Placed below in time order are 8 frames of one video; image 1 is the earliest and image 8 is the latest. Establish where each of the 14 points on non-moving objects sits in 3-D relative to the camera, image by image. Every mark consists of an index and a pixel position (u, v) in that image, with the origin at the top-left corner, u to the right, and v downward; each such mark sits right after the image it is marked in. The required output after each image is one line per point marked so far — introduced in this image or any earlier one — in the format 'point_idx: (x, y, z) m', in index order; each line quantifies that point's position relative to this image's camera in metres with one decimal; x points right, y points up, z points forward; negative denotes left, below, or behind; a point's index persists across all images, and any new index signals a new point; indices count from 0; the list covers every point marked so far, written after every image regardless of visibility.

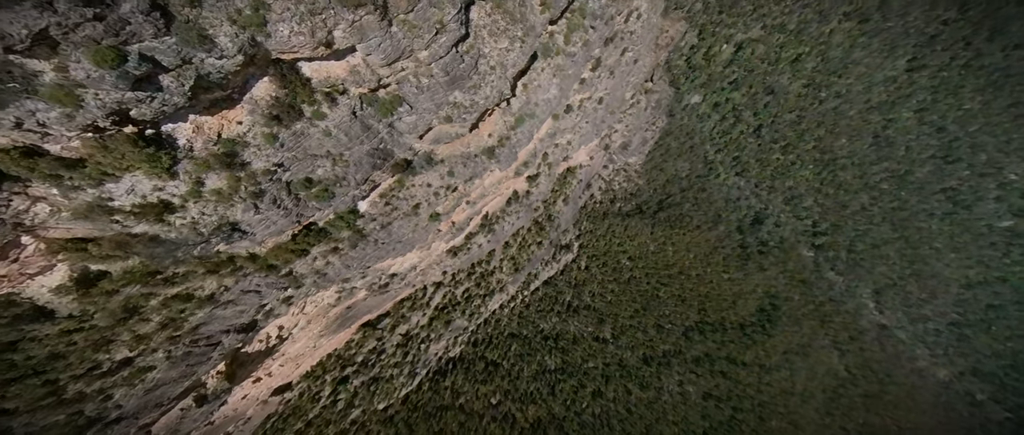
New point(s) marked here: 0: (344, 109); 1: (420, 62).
0: (-8.5, +5.5, +16.0) m
1: (-4.8, +7.7, +15.9) m
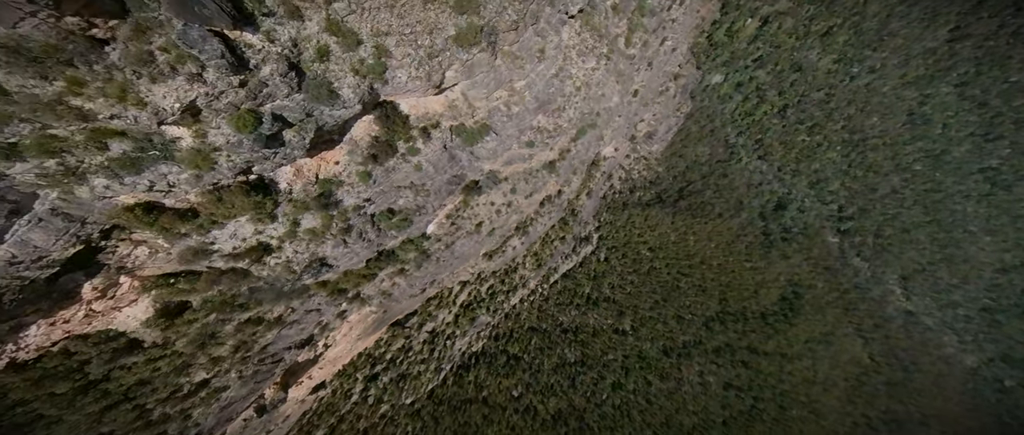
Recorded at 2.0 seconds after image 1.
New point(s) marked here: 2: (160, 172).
0: (-3.8, +3.6, +15.5) m
1: (-0.2, +6.0, +15.2) m
2: (-11.4, +1.5, +10.8) m
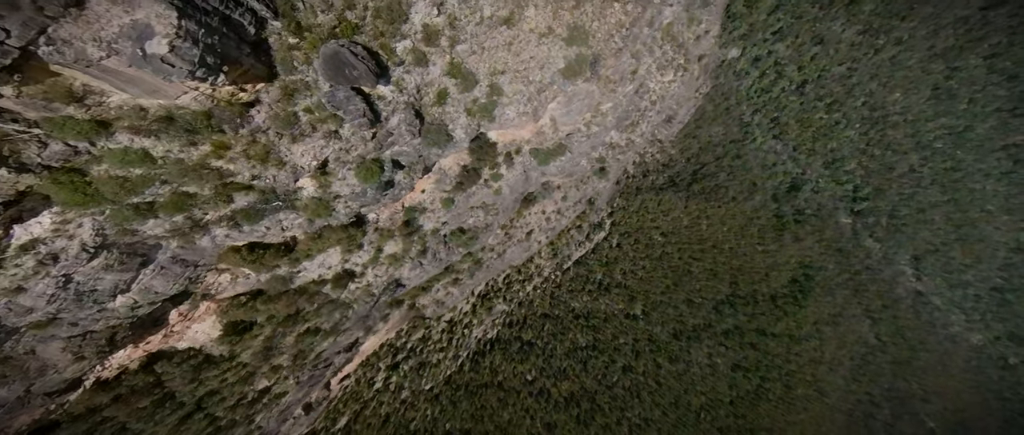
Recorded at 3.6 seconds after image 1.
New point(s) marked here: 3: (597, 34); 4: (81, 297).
0: (+0.1, +2.4, +15.2) m
1: (+3.7, +4.8, +14.8) m
2: (-7.5, 0.0, +10.8) m
3: (+2.9, +6.3, +11.4) m
4: (-12.7, -2.4, +9.8) m
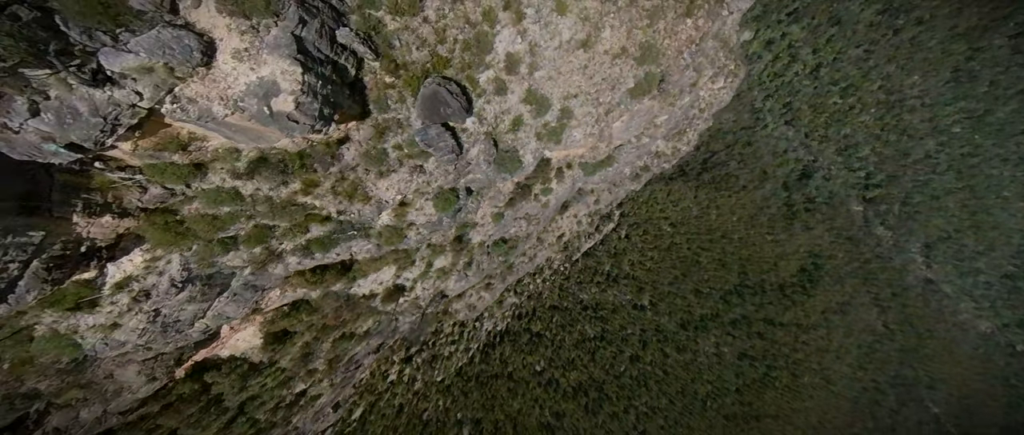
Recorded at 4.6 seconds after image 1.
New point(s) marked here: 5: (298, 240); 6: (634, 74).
0: (+2.5, +1.7, +15.1) m
1: (+6.0, +4.1, +14.5) m
2: (-5.2, -0.9, +10.8) m
3: (+5.2, +5.6, +11.1) m
4: (-10.4, -3.3, +9.9) m
5: (-6.6, -0.7, +10.1) m
6: (+4.0, +4.8, +10.9) m
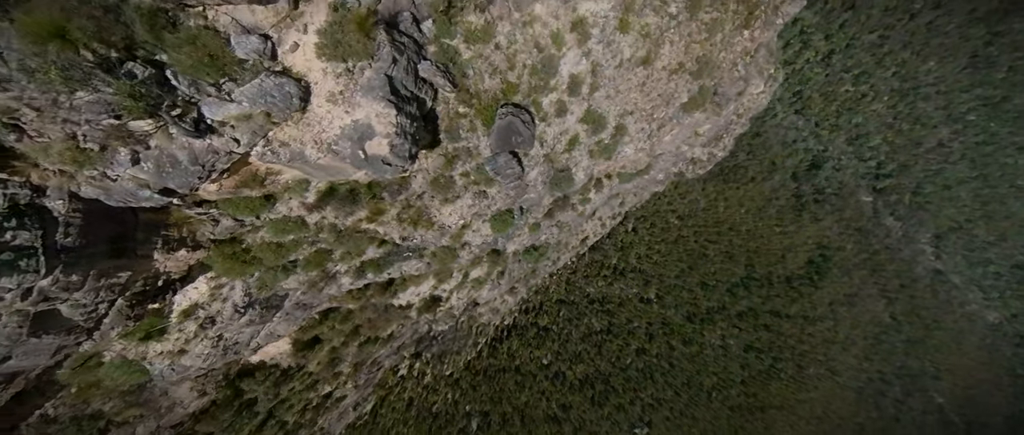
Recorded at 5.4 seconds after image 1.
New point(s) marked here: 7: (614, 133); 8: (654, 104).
0: (+4.2, +1.2, +14.9) m
1: (+7.8, +3.7, +14.2) m
2: (-3.5, -1.6, +10.7) m
3: (+6.9, +5.0, +10.8) m
4: (-8.7, -4.0, +10.0) m
5: (-4.9, -1.4, +10.1) m
6: (+5.7, +4.2, +10.6) m
7: (+3.1, +2.6, +10.3) m
8: (+4.5, +3.6, +10.4) m
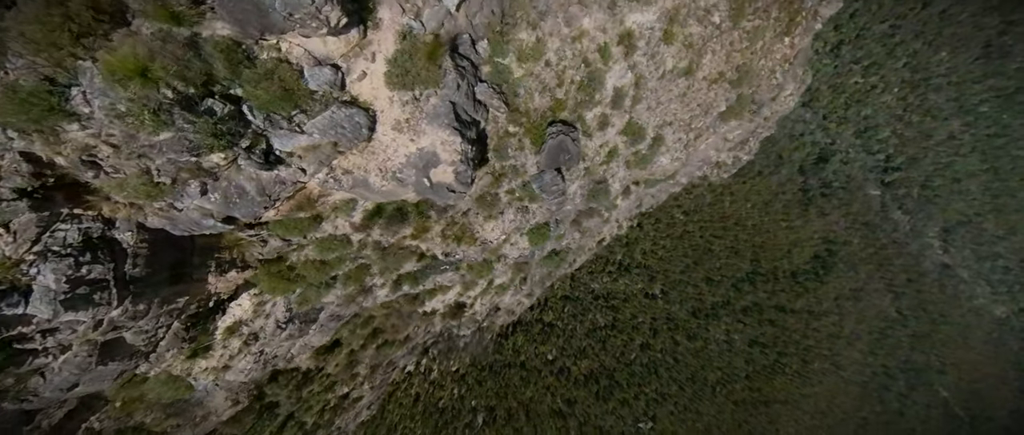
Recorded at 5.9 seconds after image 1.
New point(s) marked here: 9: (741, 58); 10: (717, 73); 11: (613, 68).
0: (+5.4, +0.9, +14.7) m
1: (+8.9, +3.4, +14.0) m
2: (-2.3, -2.0, +10.7) m
3: (+8.0, +4.7, +10.6) m
4: (-7.5, -4.5, +10.1) m
5: (-3.7, -1.8, +10.1) m
6: (+6.8, +3.8, +10.4) m
7: (+4.3, +2.3, +10.1) m
8: (+5.6, +3.2, +10.2) m
9: (+6.9, +4.8, +9.9) m
10: (+6.1, +4.3, +9.9) m
11: (+2.6, +3.9, +8.7) m
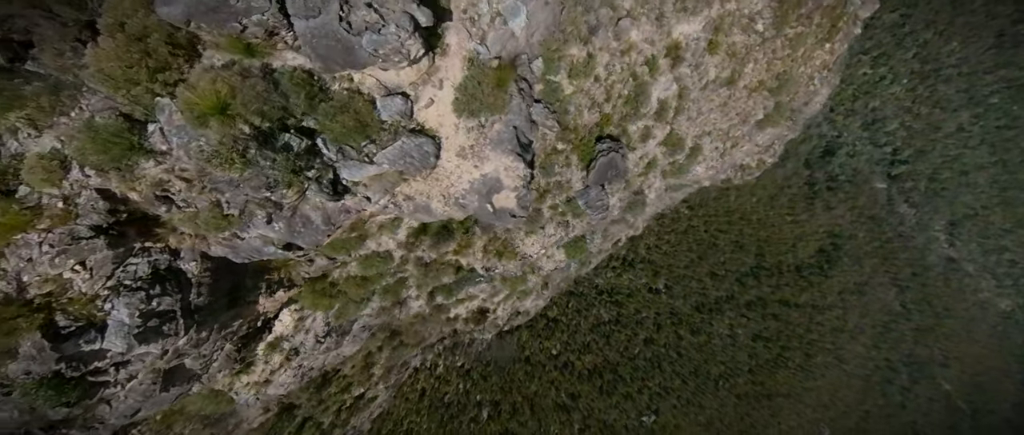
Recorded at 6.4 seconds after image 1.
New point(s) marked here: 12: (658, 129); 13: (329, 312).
0: (+6.5, +0.7, +14.6) m
1: (+10.0, +3.1, +13.8) m
2: (-1.2, -2.3, +10.7) m
3: (+9.0, +4.4, +10.4) m
4: (-6.4, -4.8, +10.1) m
5: (-2.6, -2.1, +10.0) m
6: (+7.9, +3.5, +10.2) m
7: (+5.3, +1.9, +10.0) m
8: (+6.6, +2.9, +10.0) m
9: (+8.0, +4.5, +9.7) m
10: (+7.2, +4.0, +9.7) m
11: (+3.7, +3.5, +8.5) m
12: (+4.0, +2.5, +9.1) m
13: (-5.2, -2.5, +9.2) m
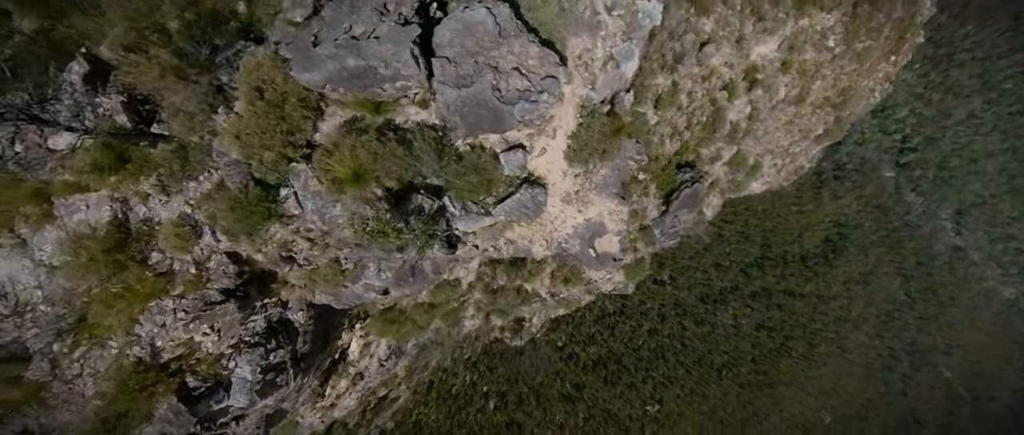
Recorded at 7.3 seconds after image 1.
0: (+8.2, +0.2, +14.4) m
1: (+11.7, +2.7, +13.6) m
2: (+0.5, -2.9, +10.6) m
3: (+10.7, +3.8, +10.1) m
4: (-4.7, -5.5, +10.2) m
5: (-0.9, -2.8, +10.0) m
6: (+9.6, +3.0, +10.0) m
7: (+7.0, +1.4, +9.8) m
8: (+8.3, +2.3, +9.8) m
9: (+9.6, +3.9, +9.5) m
10: (+8.9, +3.4, +9.4) m
11: (+5.3, +2.9, +8.3) m
12: (+5.7, +1.9, +8.9) m
13: (-3.5, -3.1, +9.2) m
